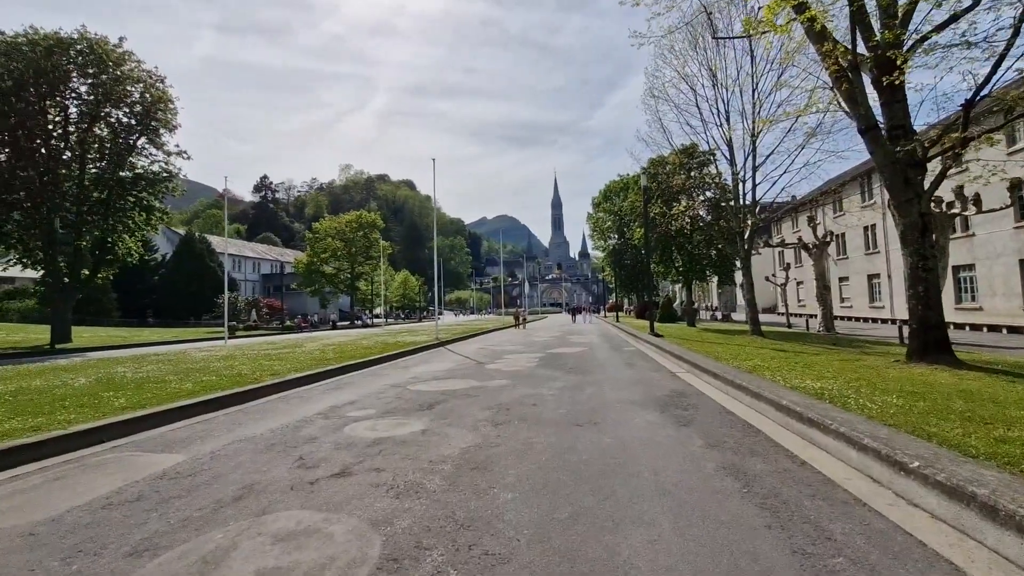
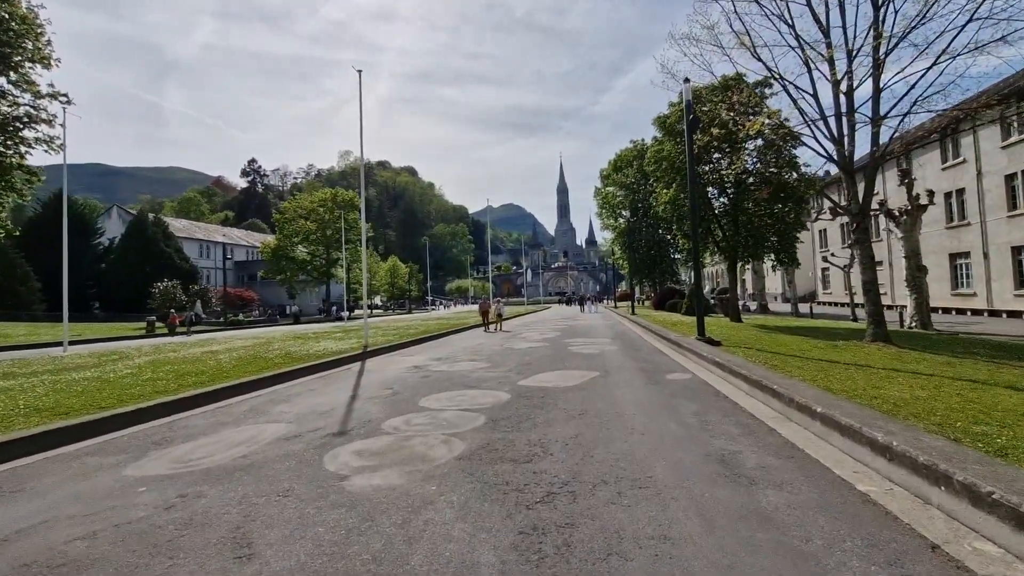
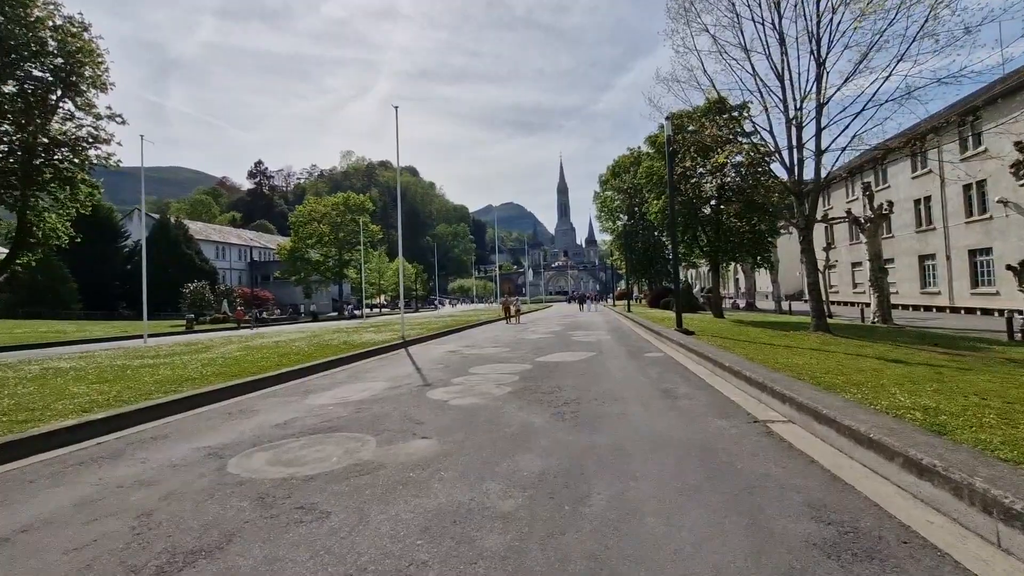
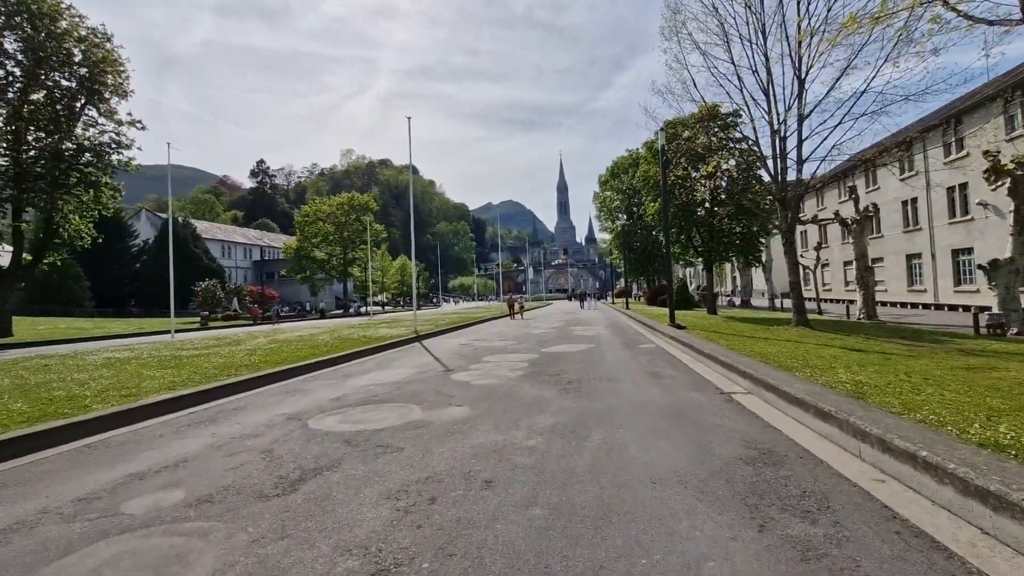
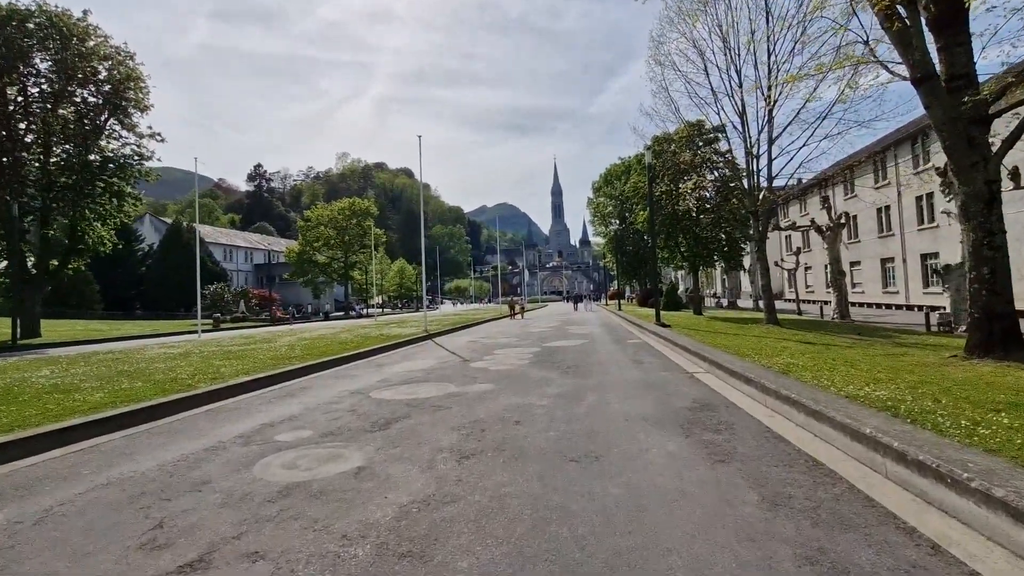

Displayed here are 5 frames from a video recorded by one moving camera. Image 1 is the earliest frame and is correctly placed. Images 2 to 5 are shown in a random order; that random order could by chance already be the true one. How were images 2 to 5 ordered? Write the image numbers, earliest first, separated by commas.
5, 4, 3, 2
